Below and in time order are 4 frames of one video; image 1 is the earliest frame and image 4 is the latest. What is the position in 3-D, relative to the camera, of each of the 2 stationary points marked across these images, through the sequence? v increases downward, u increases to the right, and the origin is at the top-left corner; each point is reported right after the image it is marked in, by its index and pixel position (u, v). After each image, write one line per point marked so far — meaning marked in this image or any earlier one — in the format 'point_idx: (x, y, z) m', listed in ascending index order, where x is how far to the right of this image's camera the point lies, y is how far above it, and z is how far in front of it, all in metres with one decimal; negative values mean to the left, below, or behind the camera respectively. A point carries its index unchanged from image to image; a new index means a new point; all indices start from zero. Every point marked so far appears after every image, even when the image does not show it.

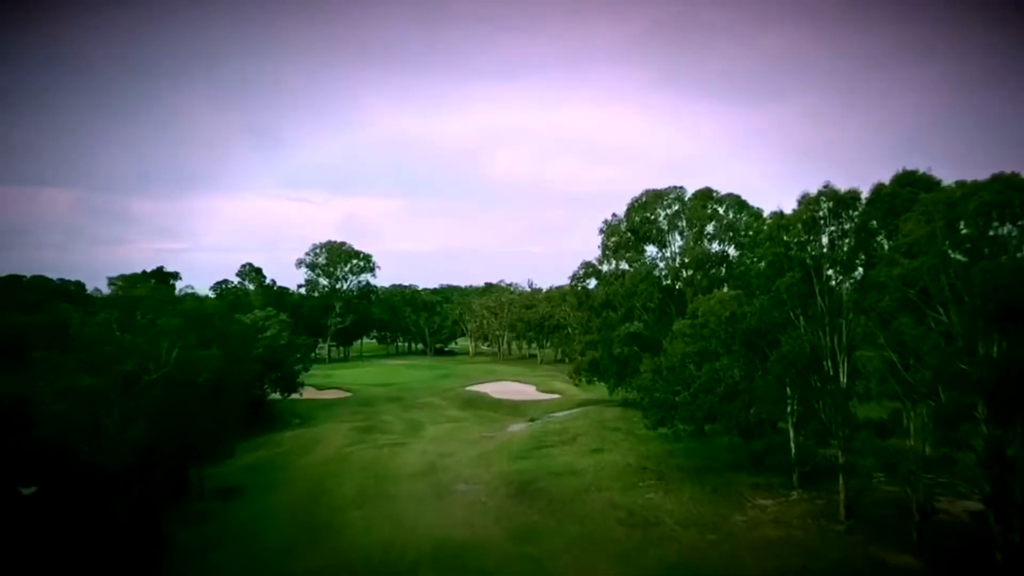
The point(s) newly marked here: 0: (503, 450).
0: (-0.3, -4.9, +19.2) m
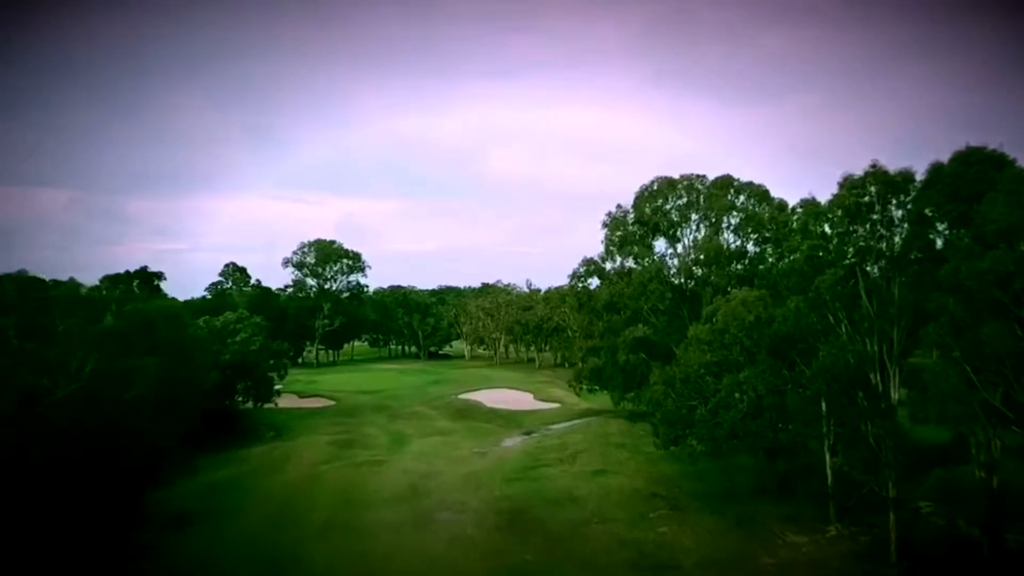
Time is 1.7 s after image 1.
0: (-0.5, -4.9, +17.1) m
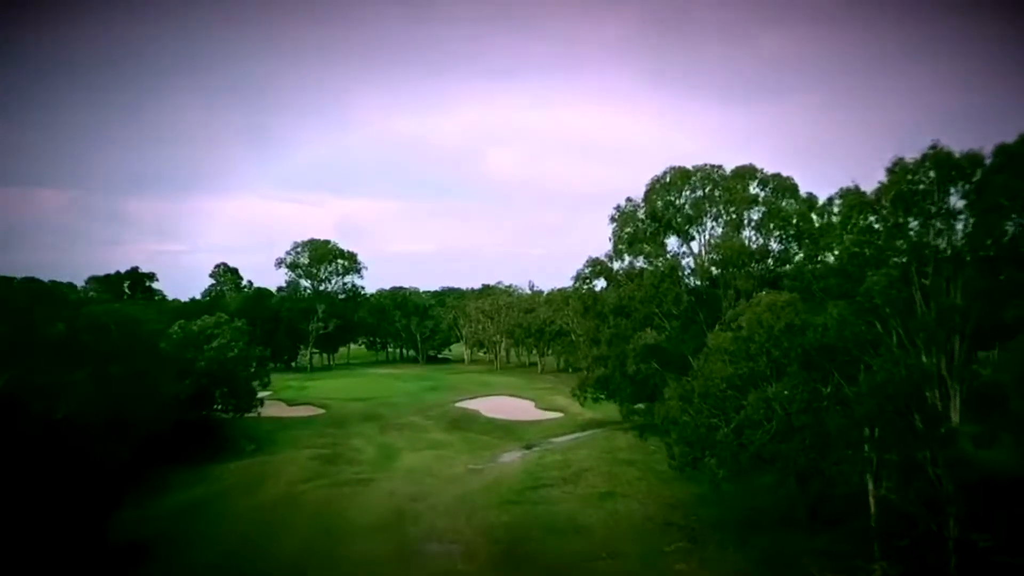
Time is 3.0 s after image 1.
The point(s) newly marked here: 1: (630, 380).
0: (-0.6, -5.0, +15.5) m
1: (+3.0, -2.3, +16.0) m
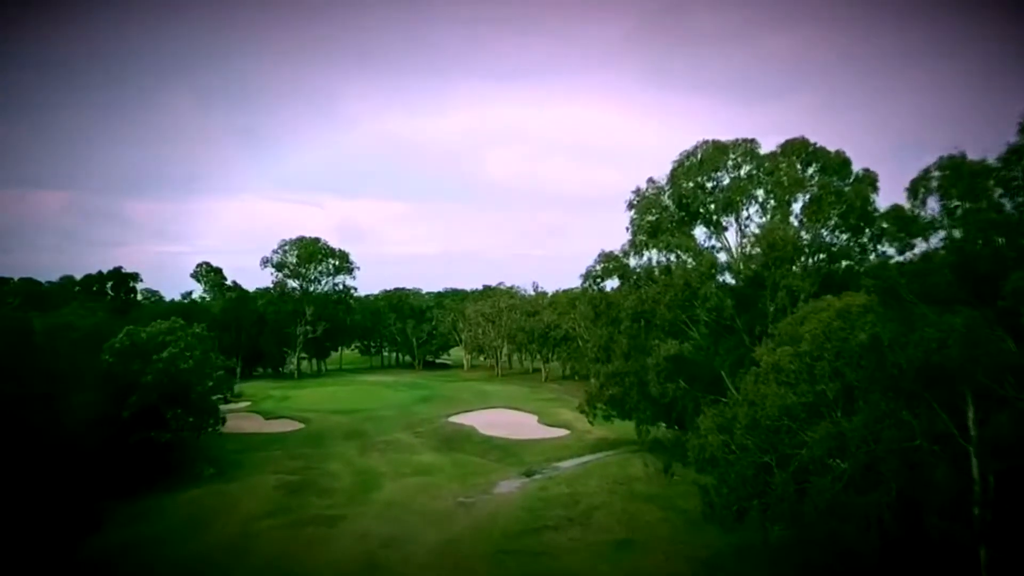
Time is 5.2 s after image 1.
0: (-0.7, -5.0, +12.8) m
1: (+2.9, -2.3, +13.3) m
